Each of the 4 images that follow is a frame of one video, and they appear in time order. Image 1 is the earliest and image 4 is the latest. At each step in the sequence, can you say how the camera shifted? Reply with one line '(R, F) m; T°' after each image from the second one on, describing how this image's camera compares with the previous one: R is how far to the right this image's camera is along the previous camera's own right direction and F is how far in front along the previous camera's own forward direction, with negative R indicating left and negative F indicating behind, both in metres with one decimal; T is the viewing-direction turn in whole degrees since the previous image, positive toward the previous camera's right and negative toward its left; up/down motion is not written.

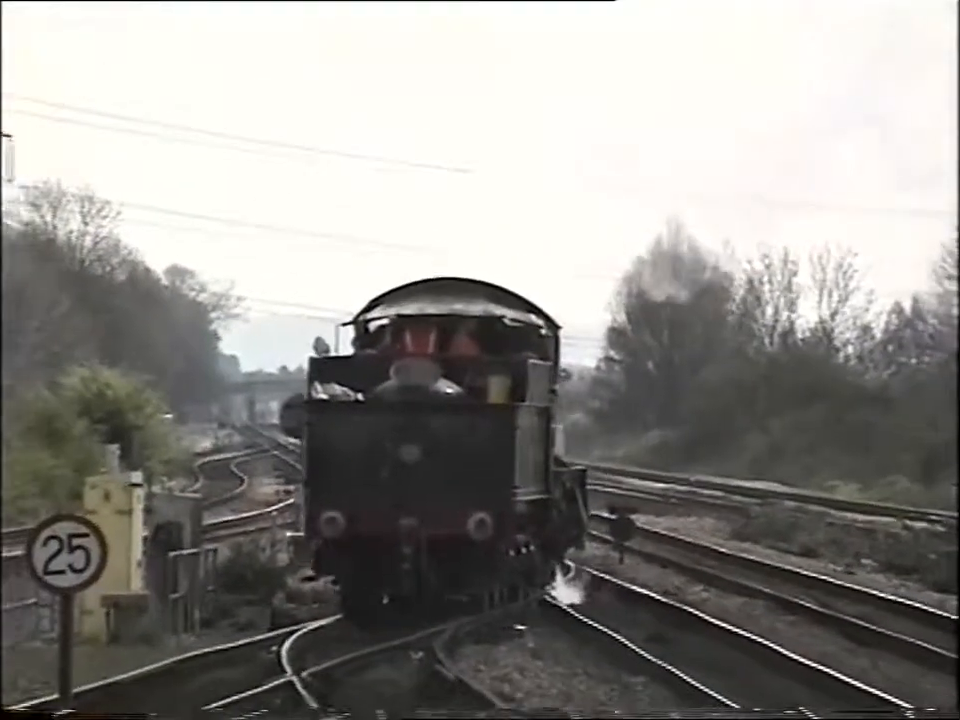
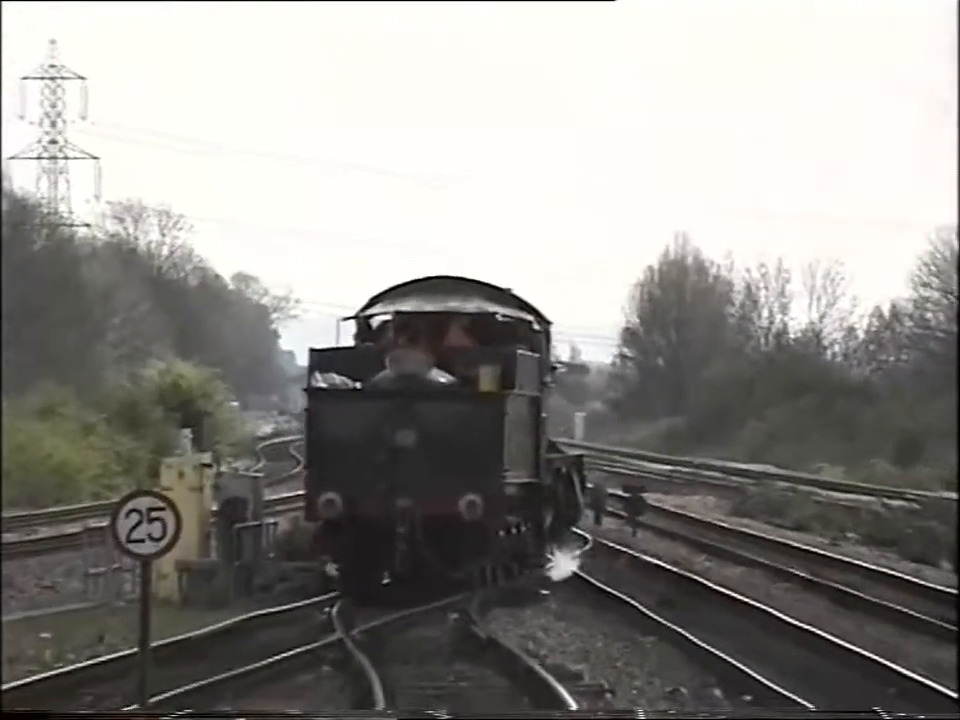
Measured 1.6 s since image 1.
(-0.1, -1.0) m; -1°
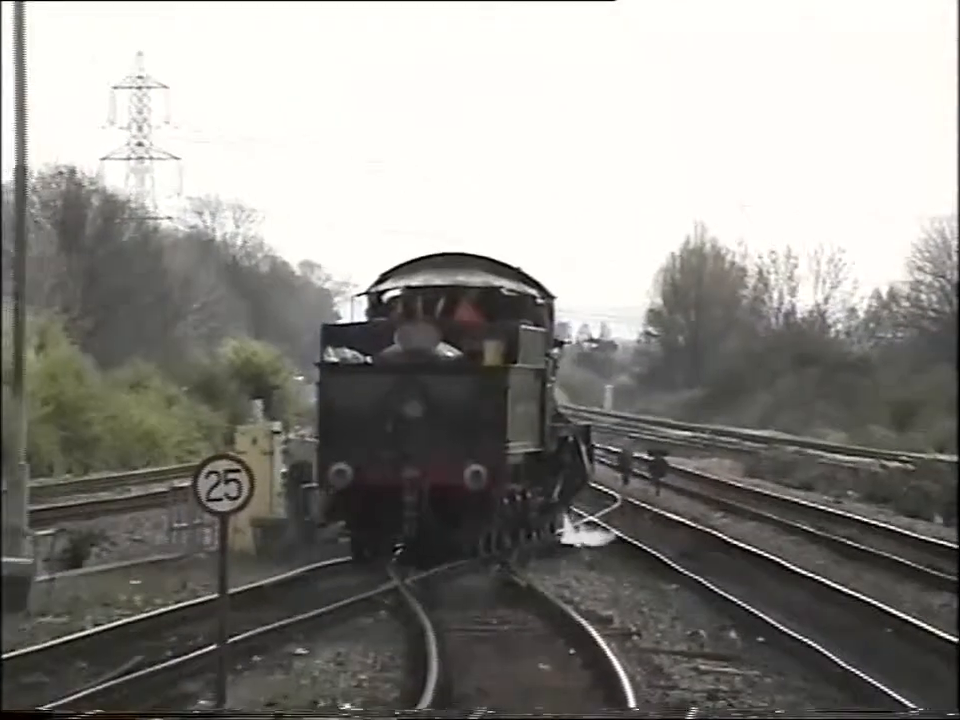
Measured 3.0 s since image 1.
(-0.2, -1.0) m; -1°
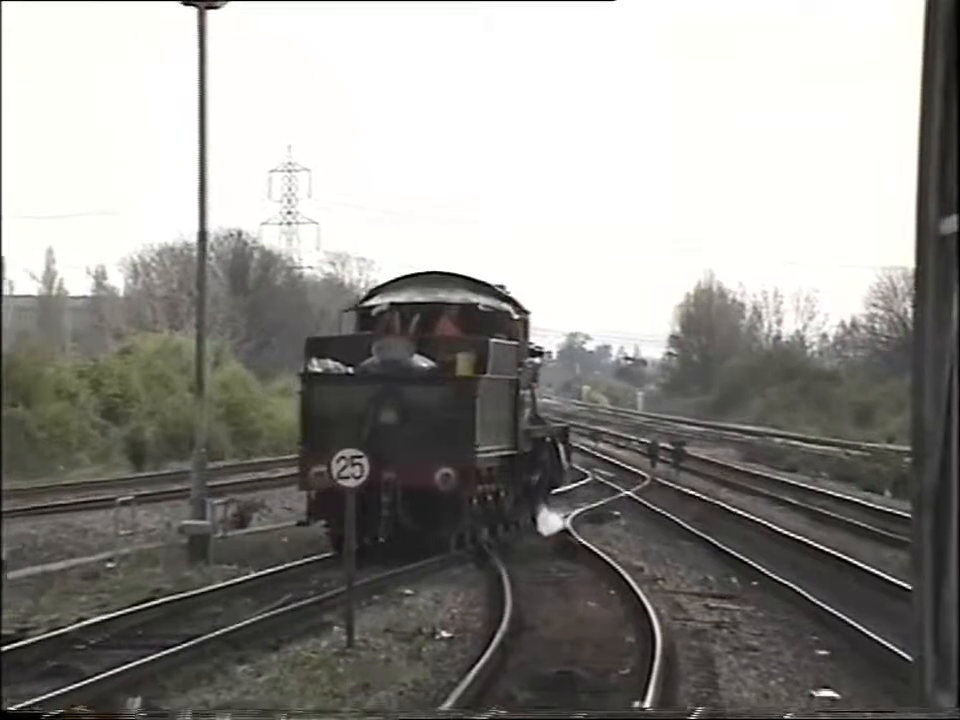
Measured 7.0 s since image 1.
(-0.4, -3.1) m; -1°
